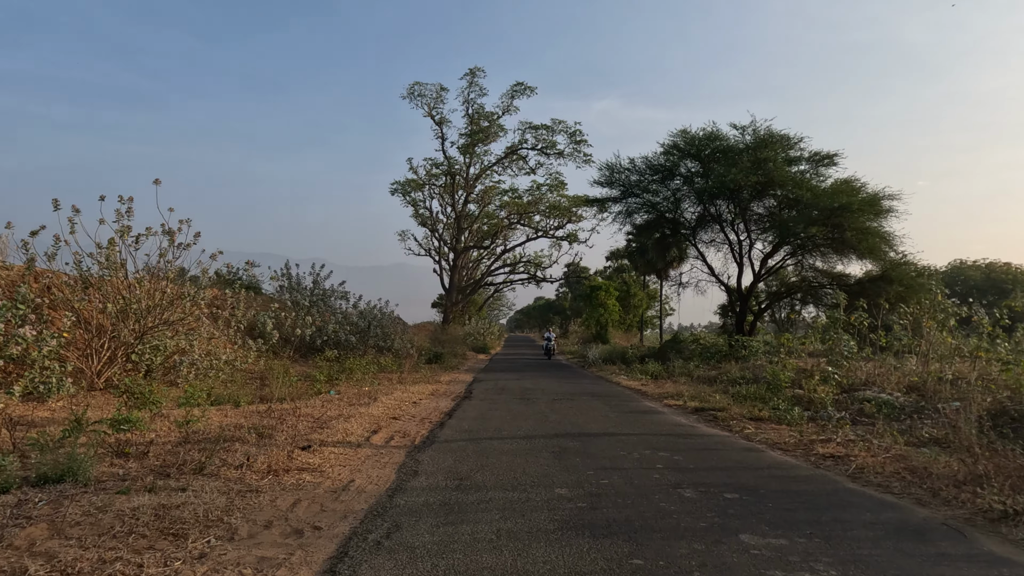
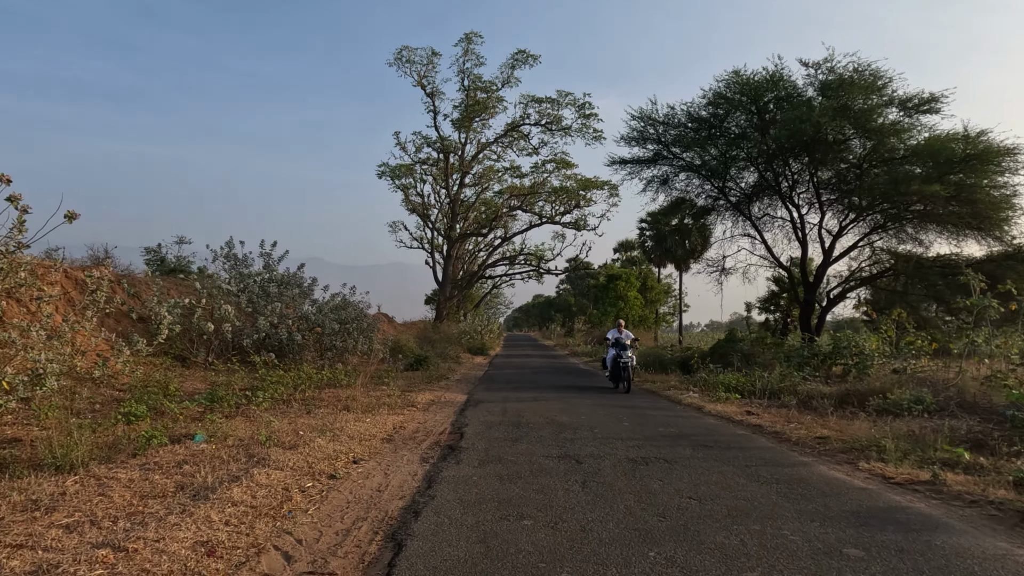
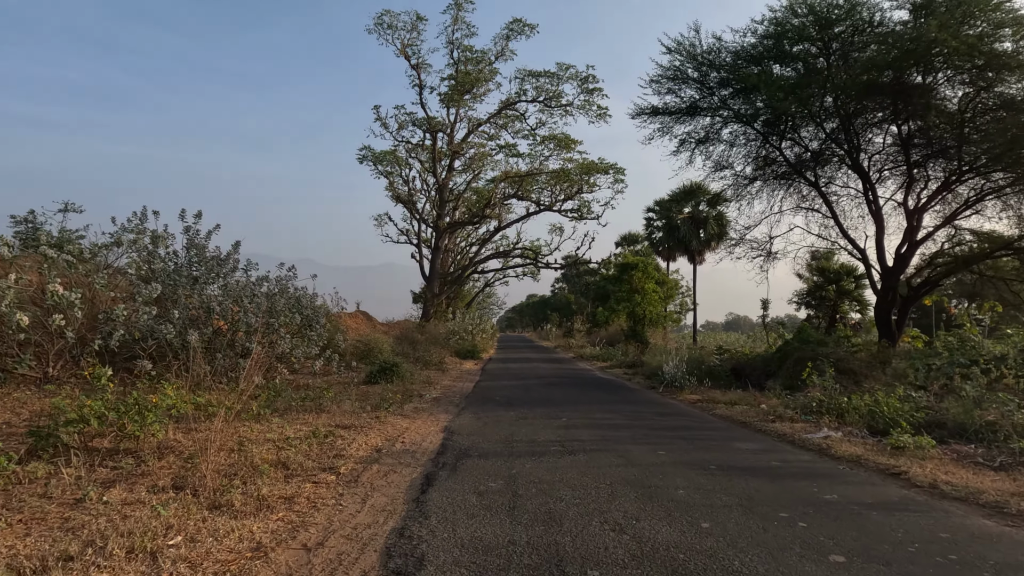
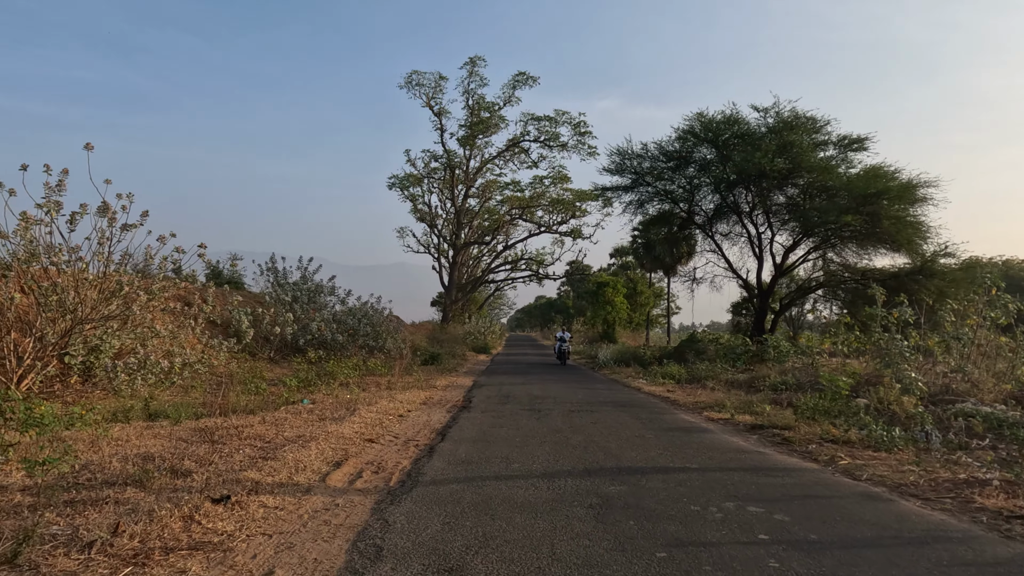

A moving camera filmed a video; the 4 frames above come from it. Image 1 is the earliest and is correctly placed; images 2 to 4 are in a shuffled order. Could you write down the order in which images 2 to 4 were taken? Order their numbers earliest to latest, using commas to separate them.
4, 2, 3
